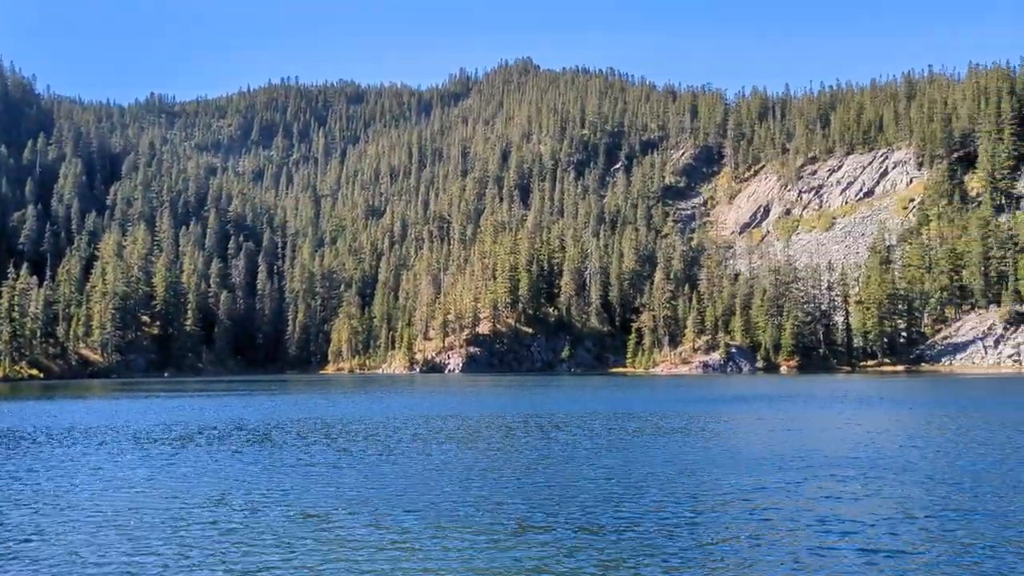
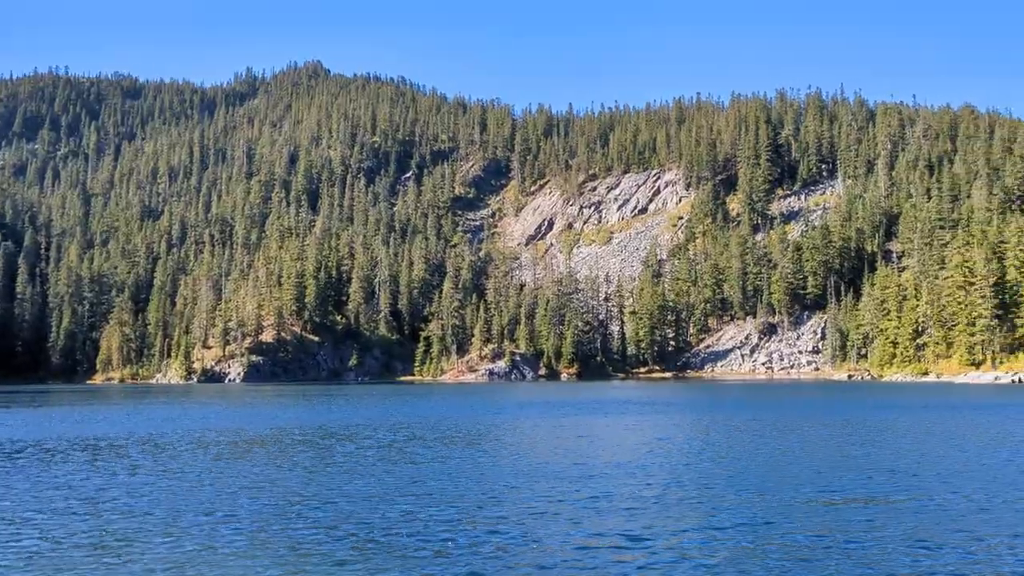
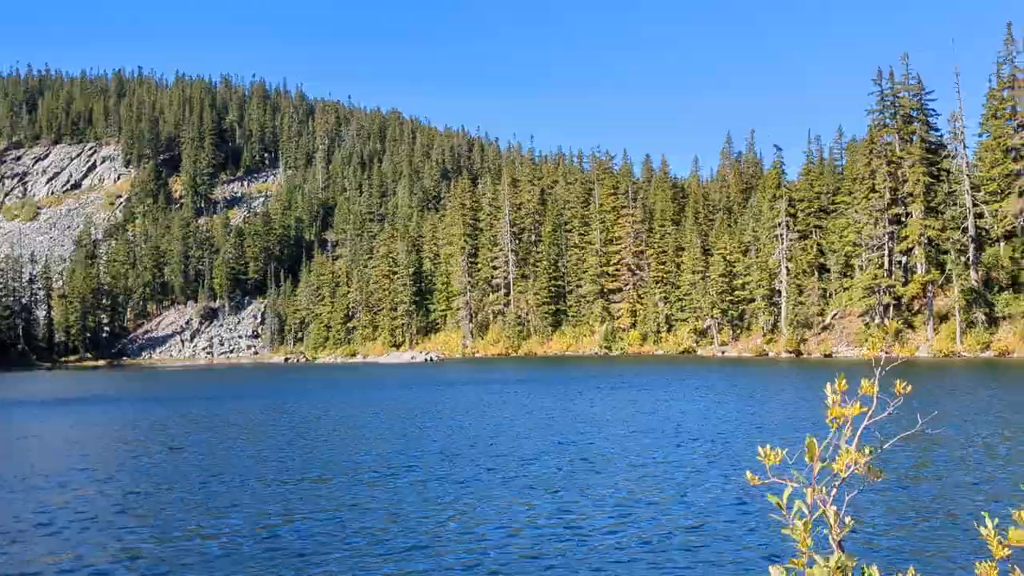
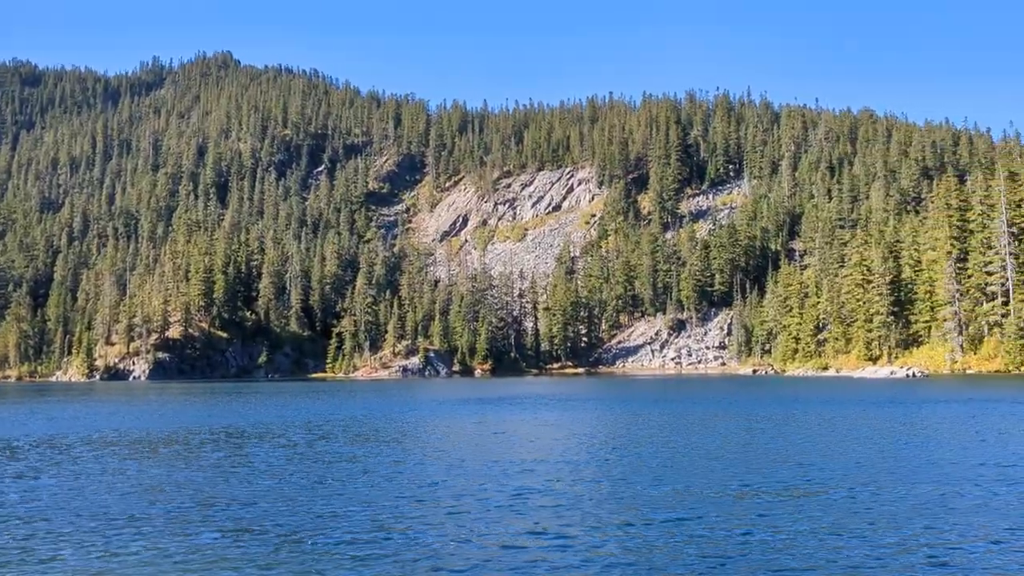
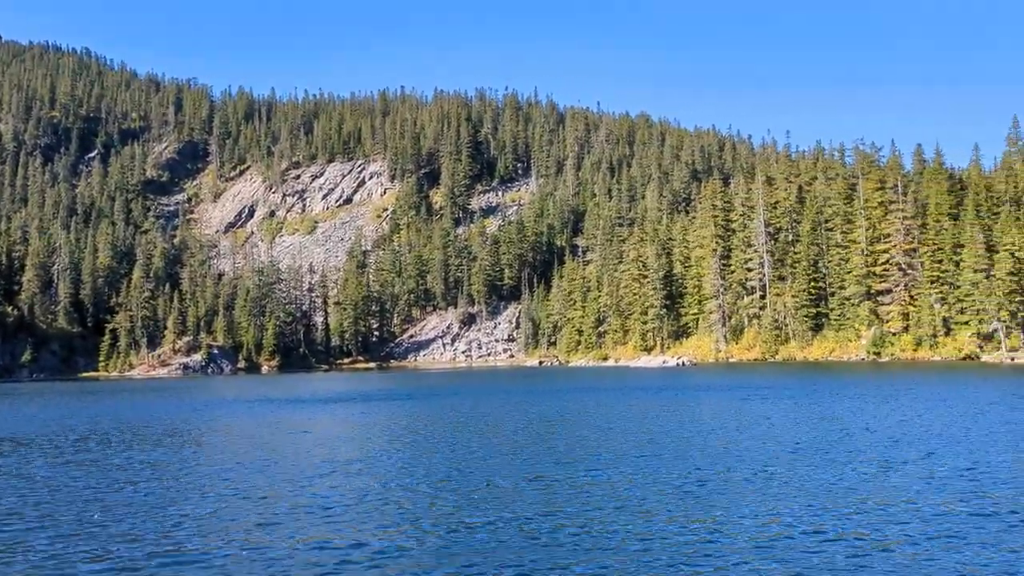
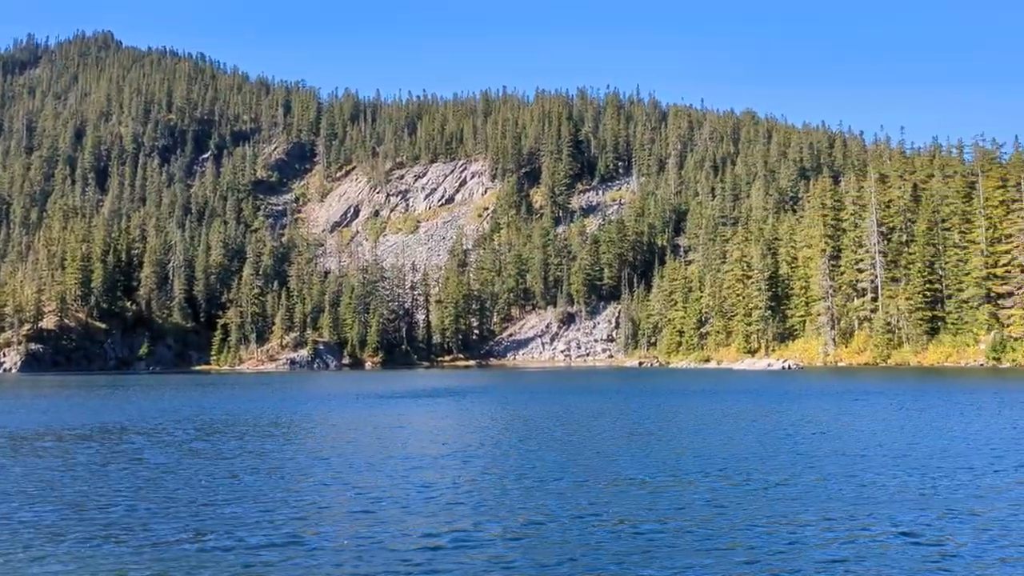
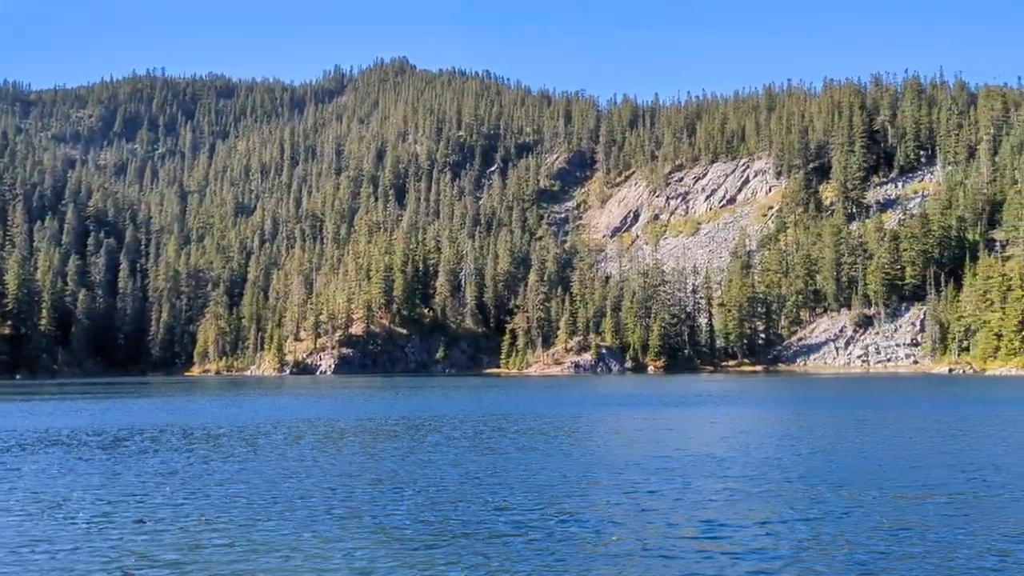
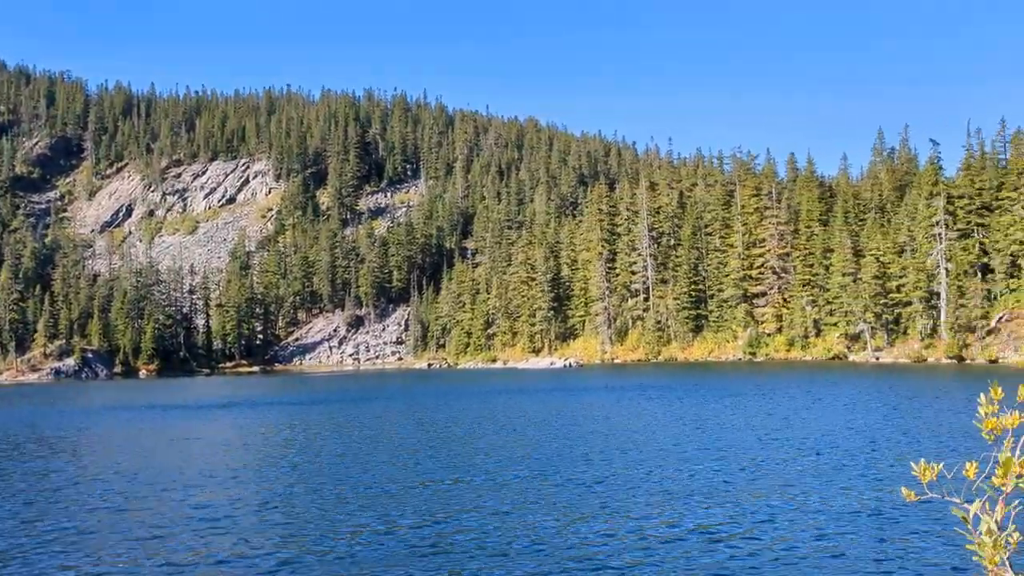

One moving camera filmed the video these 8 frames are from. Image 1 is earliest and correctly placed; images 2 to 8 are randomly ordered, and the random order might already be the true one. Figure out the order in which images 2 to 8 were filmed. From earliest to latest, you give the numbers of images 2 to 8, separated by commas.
7, 2, 4, 6, 5, 8, 3
